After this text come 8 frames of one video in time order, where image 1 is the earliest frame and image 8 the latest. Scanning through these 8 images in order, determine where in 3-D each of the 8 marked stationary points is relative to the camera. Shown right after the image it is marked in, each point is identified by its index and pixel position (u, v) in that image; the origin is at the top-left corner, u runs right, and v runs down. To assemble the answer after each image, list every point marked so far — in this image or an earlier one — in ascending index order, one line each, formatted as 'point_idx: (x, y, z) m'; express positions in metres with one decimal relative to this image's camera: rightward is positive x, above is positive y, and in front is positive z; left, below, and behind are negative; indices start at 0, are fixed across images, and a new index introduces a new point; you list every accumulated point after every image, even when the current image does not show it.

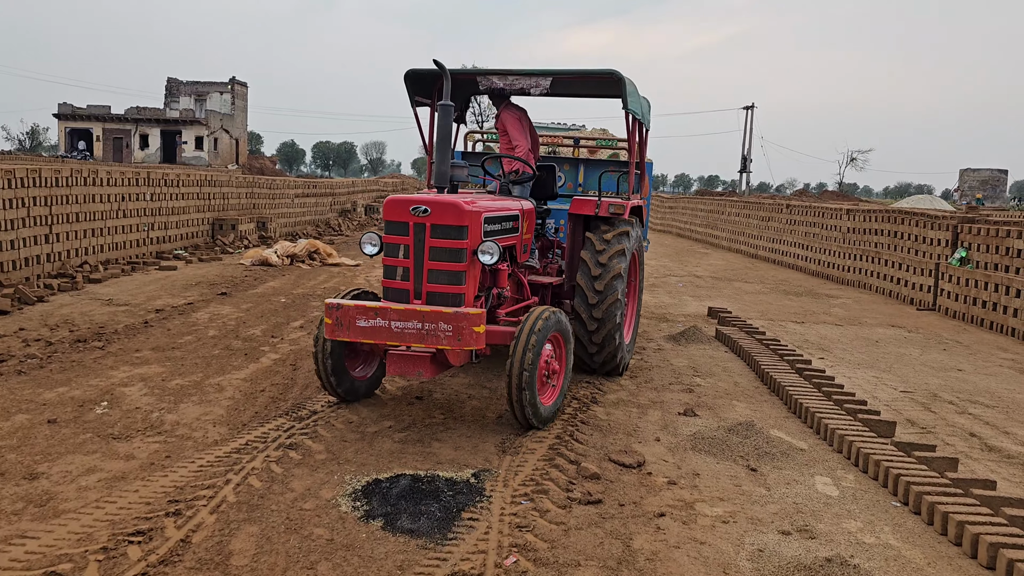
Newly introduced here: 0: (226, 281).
0: (-3.6, +0.1, +10.4) m
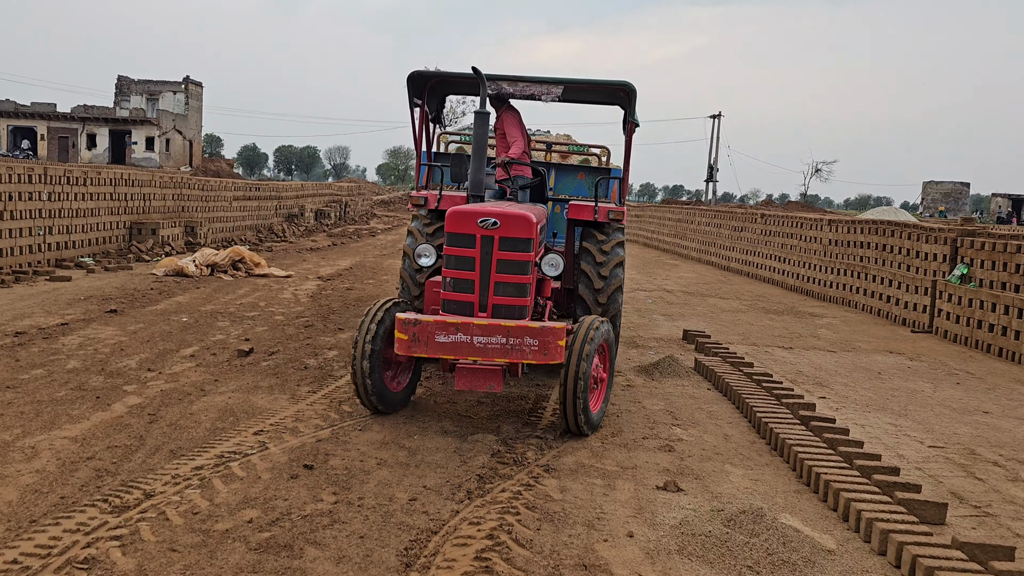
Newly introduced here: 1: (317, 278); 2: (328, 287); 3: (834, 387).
0: (-4.1, -0.1, +8.9) m
1: (-2.7, +0.1, +11.6) m
2: (-2.4, 0.0, +10.8) m
3: (+2.6, -0.8, +6.7) m
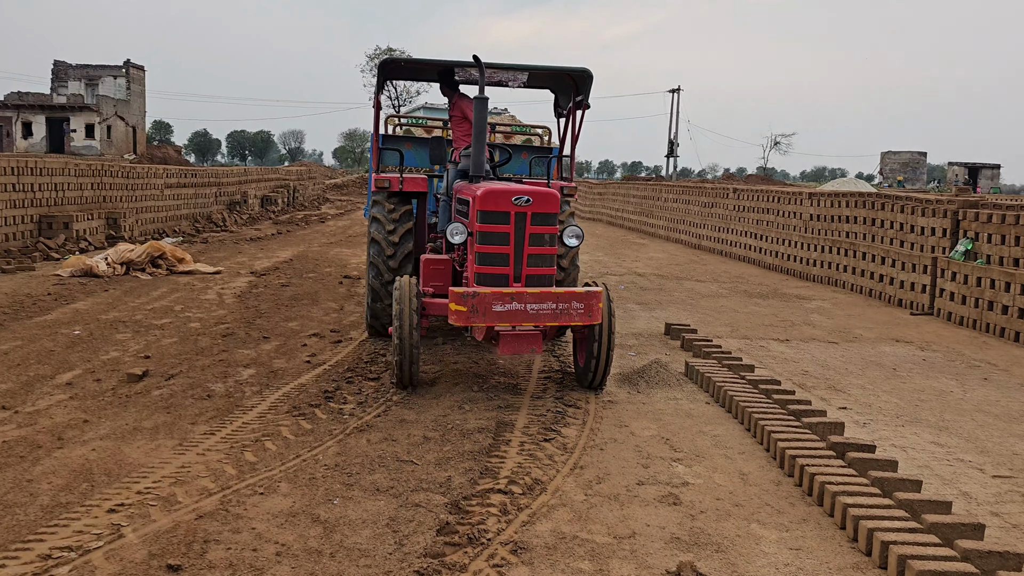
0: (-4.5, -0.1, +7.6) m
1: (-3.2, +0.2, +10.3) m
2: (-2.9, 0.0, +9.5) m
3: (+2.3, -0.7, +5.6) m
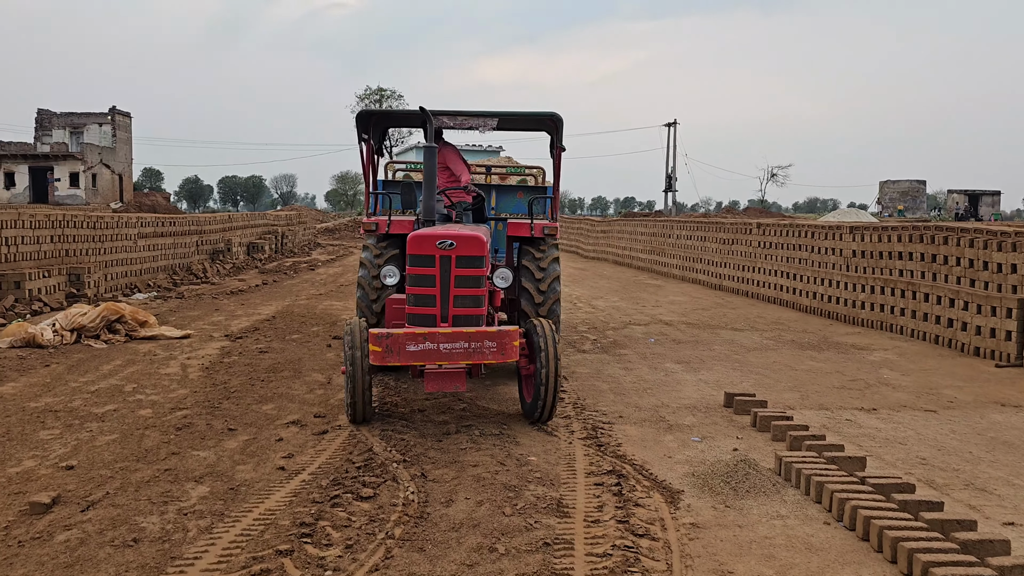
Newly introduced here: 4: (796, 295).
0: (-4.4, -0.8, +6.2) m
1: (-3.1, -0.5, +8.9) m
2: (-2.7, -0.6, +8.2) m
3: (+2.5, -1.0, +4.3) m
4: (+4.3, -0.1, +12.8) m
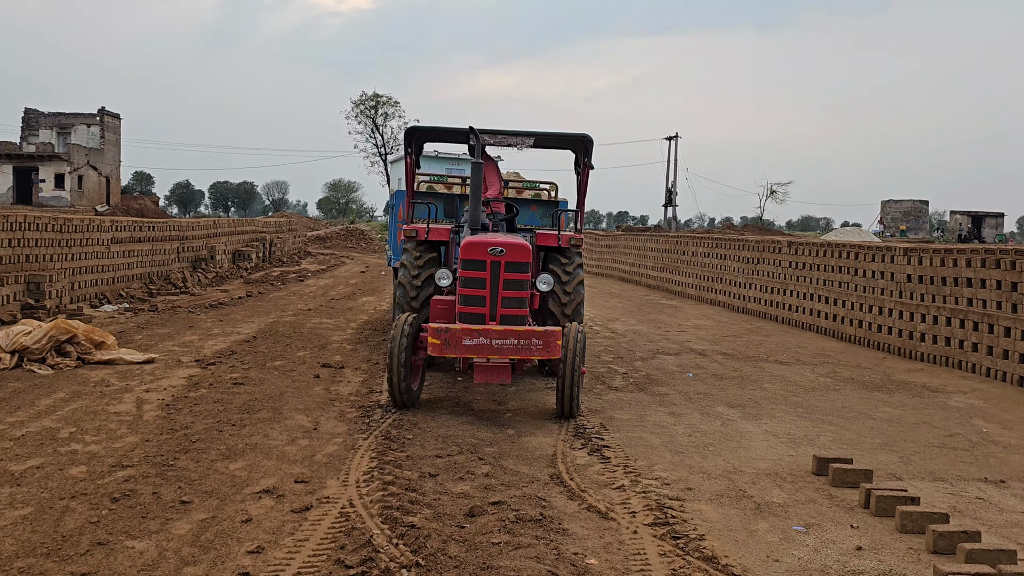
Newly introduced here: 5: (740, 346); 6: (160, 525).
0: (-4.2, -0.8, +4.9) m
1: (-2.9, -0.7, +7.6) m
2: (-2.5, -0.8, +6.9) m
3: (+2.7, -1.2, +3.0) m
4: (+4.5, -0.5, +11.5) m
5: (+2.8, -0.7, +10.5) m
6: (-1.6, -1.1, +3.7) m
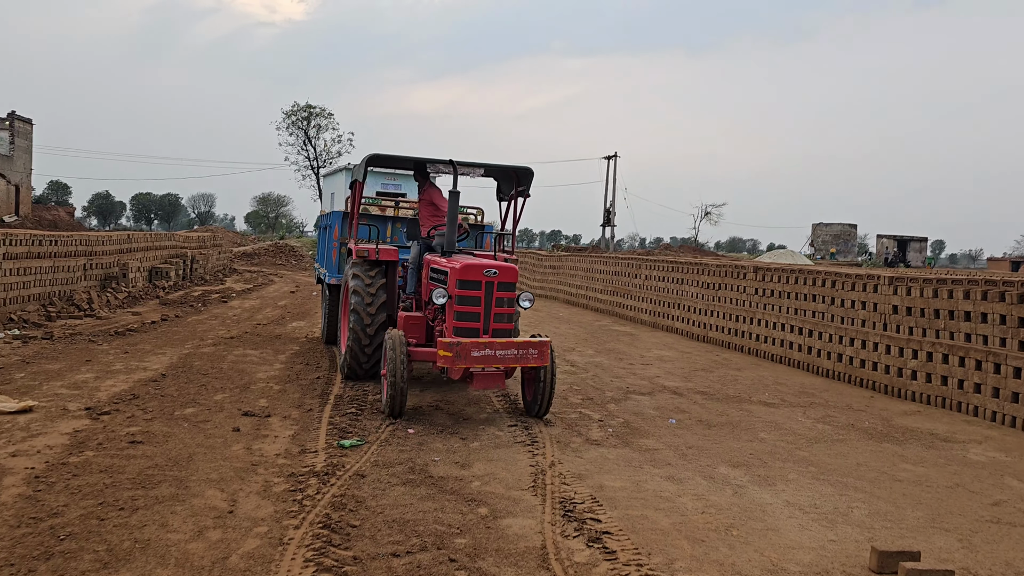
0: (-4.2, -1.0, +3.4) m
1: (-3.2, -0.9, +6.2) m
2: (-2.8, -1.0, +5.5) m
3: (+2.8, -1.4, +2.1) m
4: (+3.8, -0.9, +10.7) m
5: (+2.3, -1.1, +9.5) m
6: (-1.6, -1.2, +2.5) m
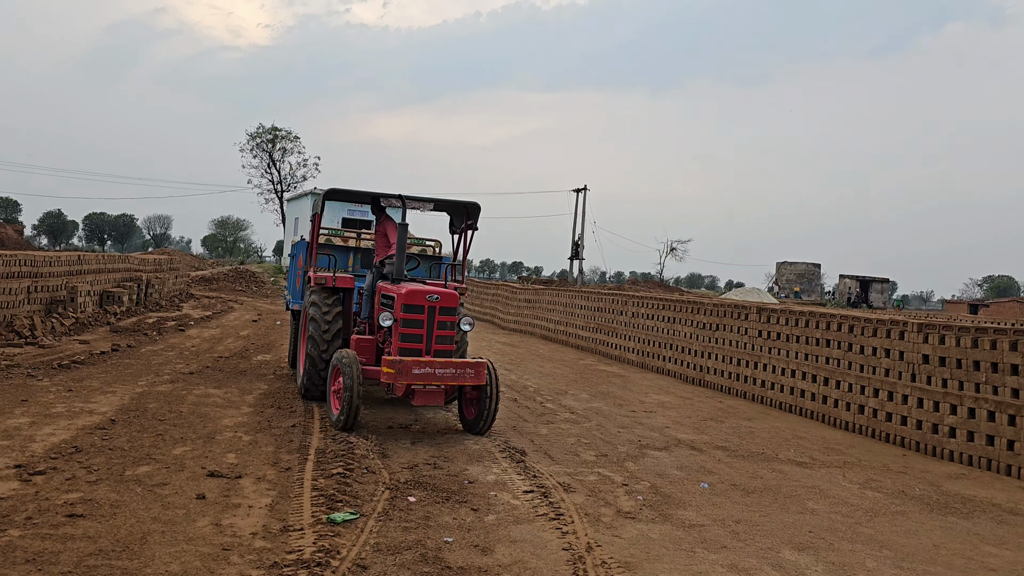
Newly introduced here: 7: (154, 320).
0: (-4.0, -1.1, +2.2) m
1: (-3.1, -1.1, +5.1) m
2: (-2.6, -1.2, +4.4) m
3: (+3.1, -1.6, +1.2) m
4: (+3.7, -1.4, +10.0) m
5: (+2.3, -1.5, +8.7) m
6: (-1.3, -1.3, +1.4) m
7: (-7.5, -0.7, +17.5) m
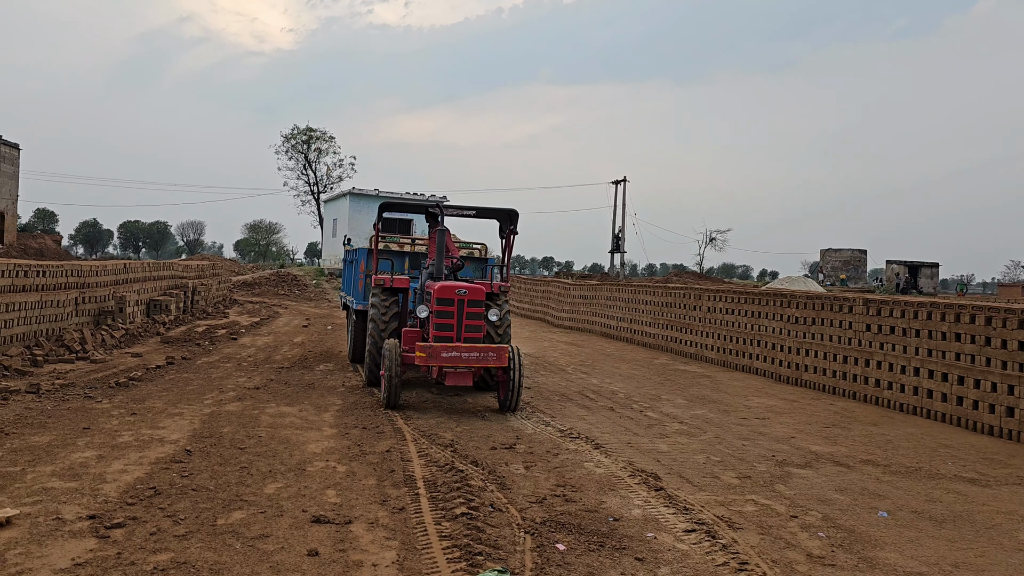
0: (-3.2, -1.2, +1.4) m
1: (-2.2, -1.2, +4.3) m
2: (-1.8, -1.2, +3.6) m
3: (+3.8, -1.6, +0.2) m
4: (+4.8, -1.3, +8.9) m
5: (+3.3, -1.4, +7.7) m
6: (-0.5, -1.4, +0.5) m
7: (-6.2, -0.8, +16.8) m
